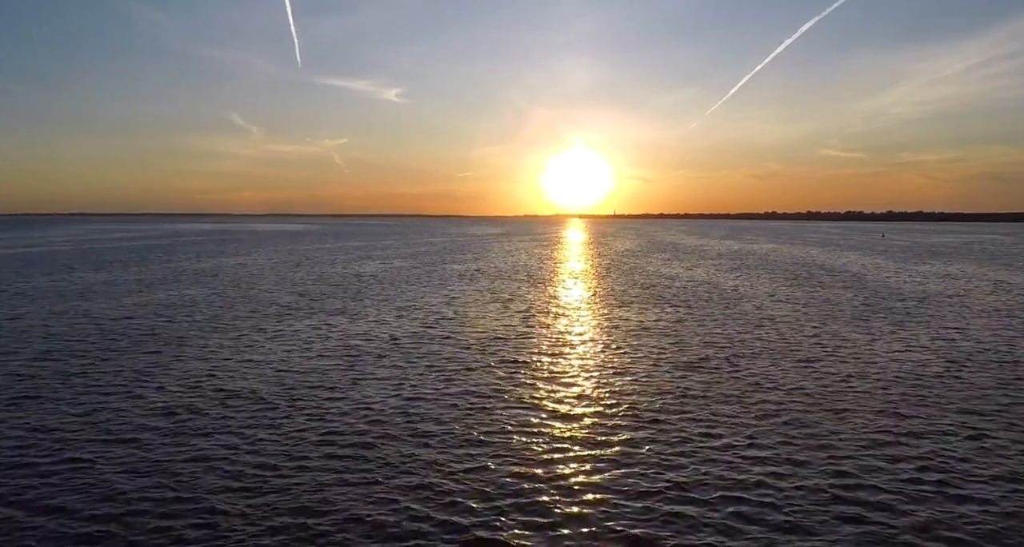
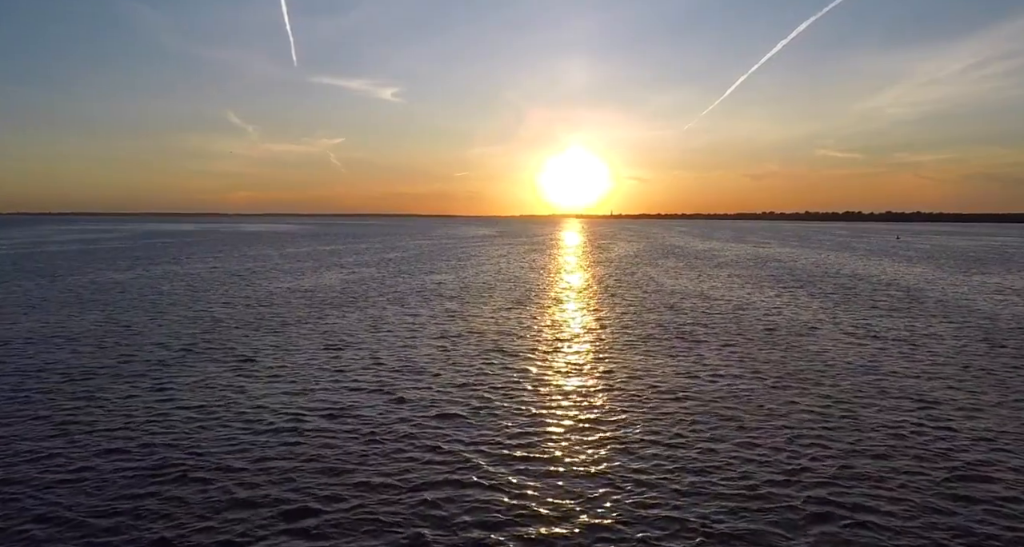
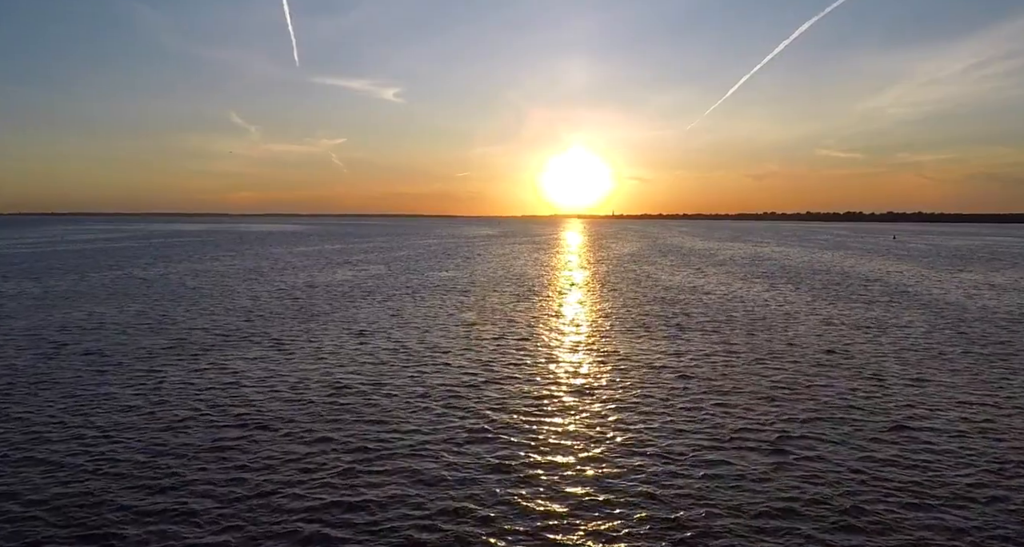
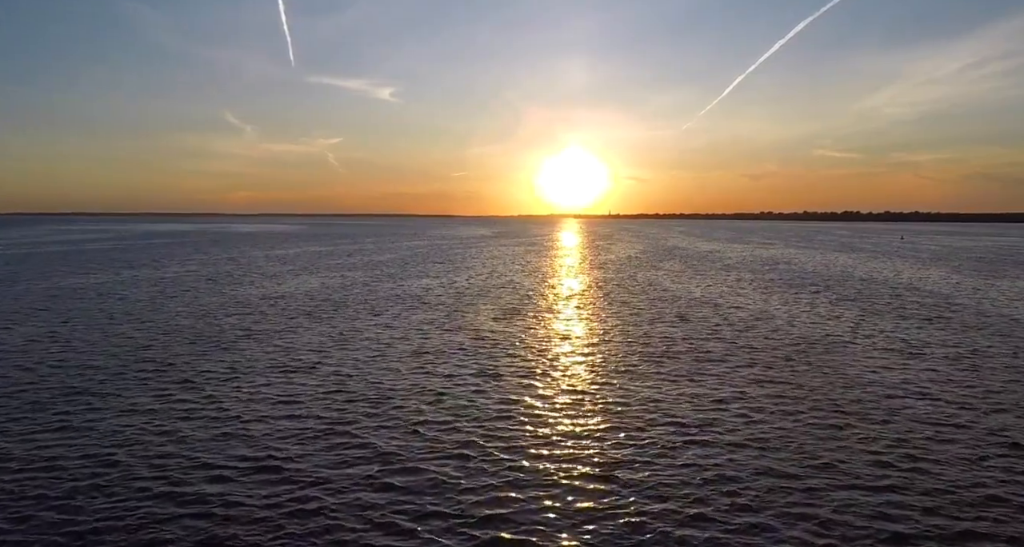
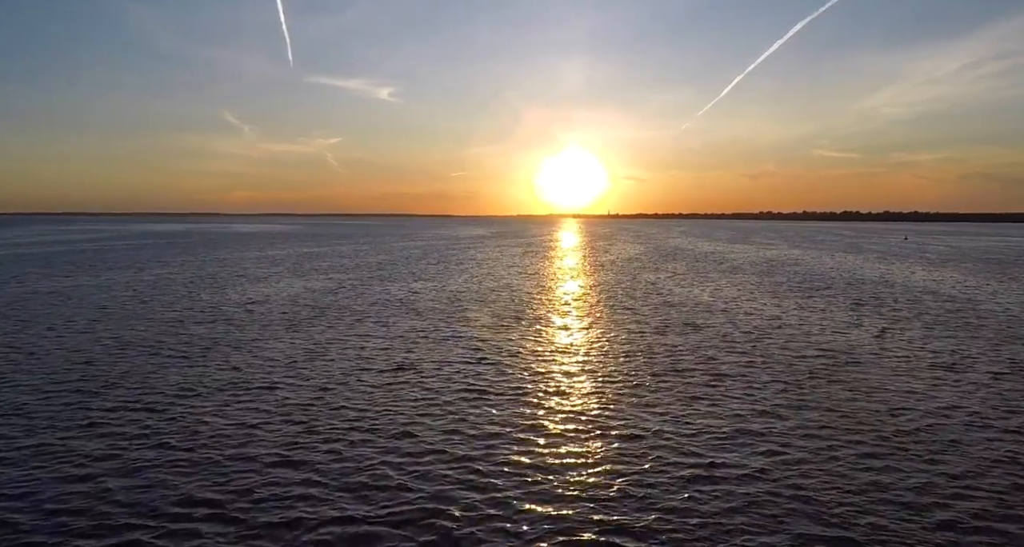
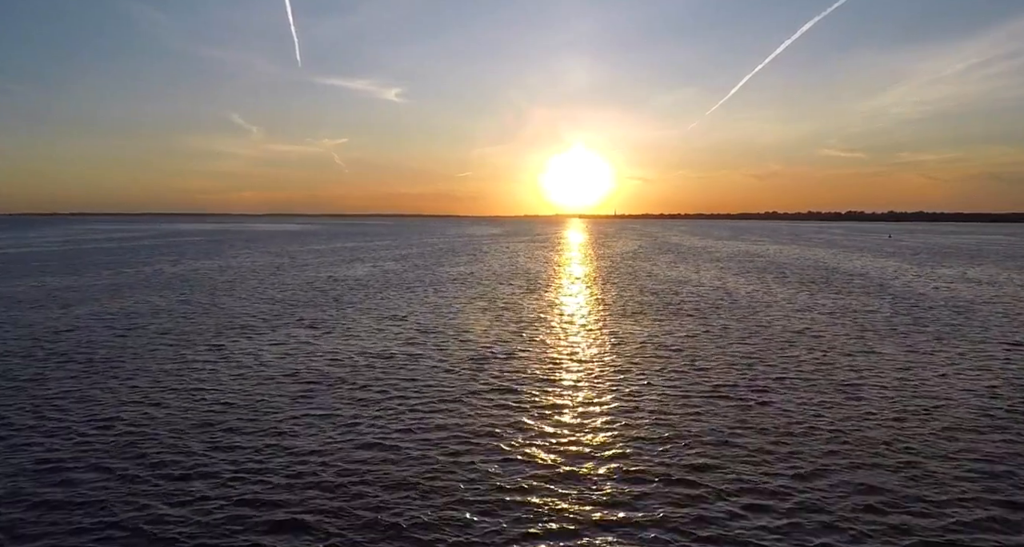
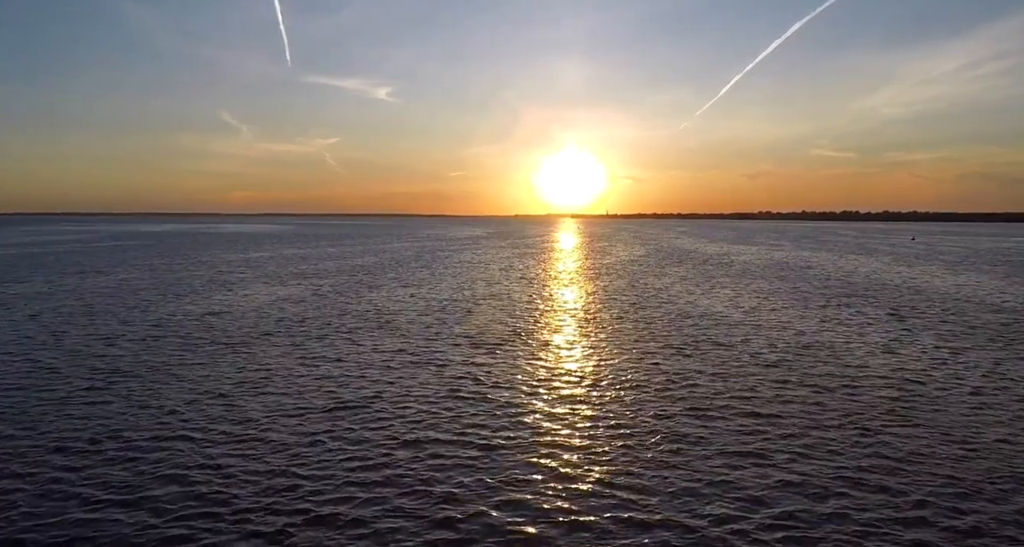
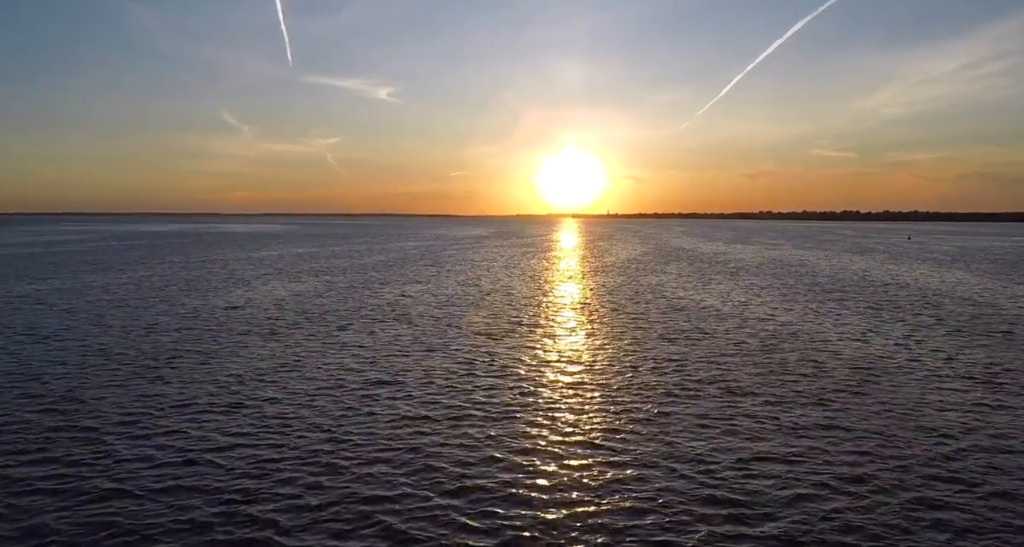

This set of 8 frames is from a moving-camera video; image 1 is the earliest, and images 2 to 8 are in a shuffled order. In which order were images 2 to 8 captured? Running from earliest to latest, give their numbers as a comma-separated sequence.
6, 3, 2, 4, 5, 8, 7
